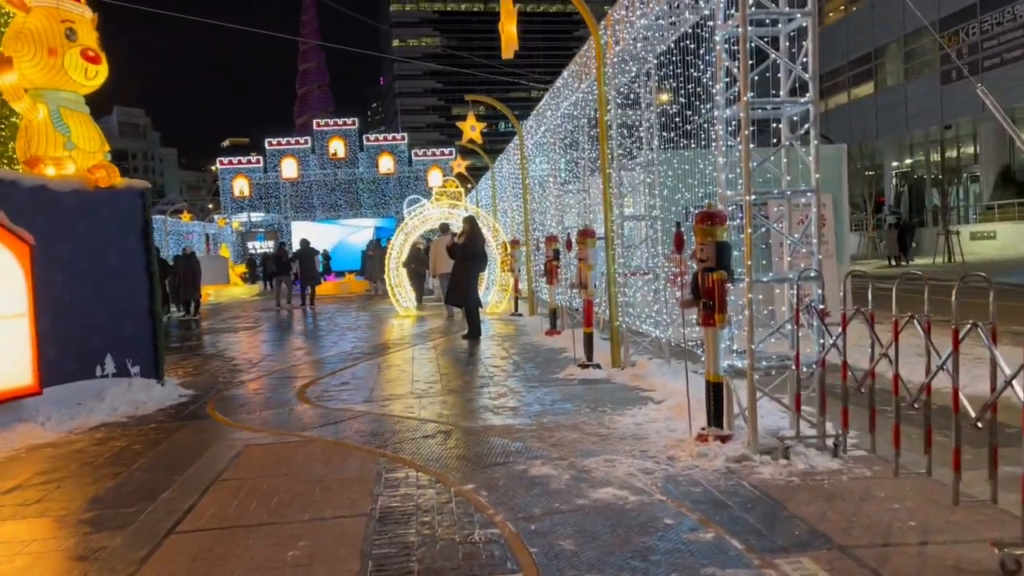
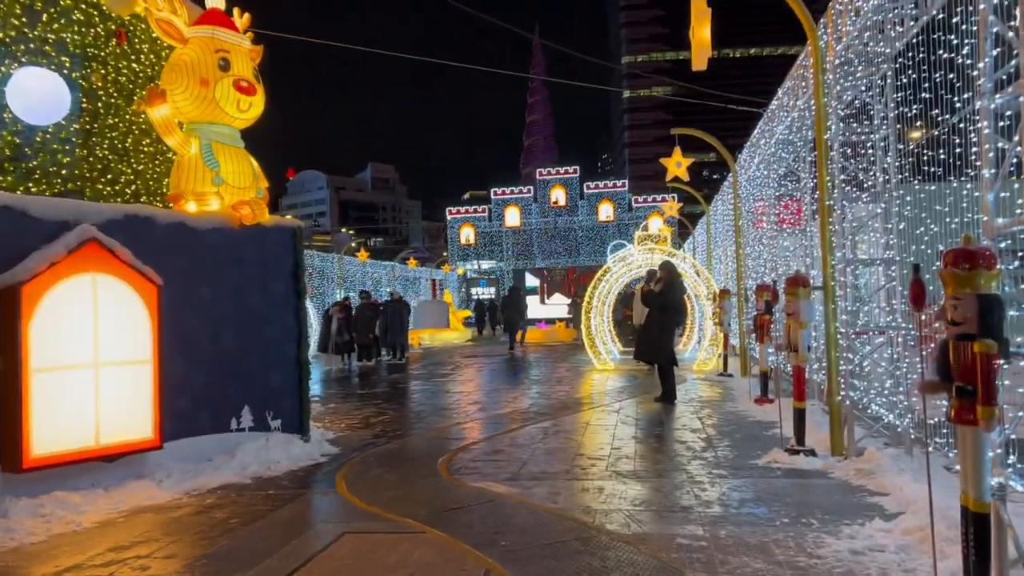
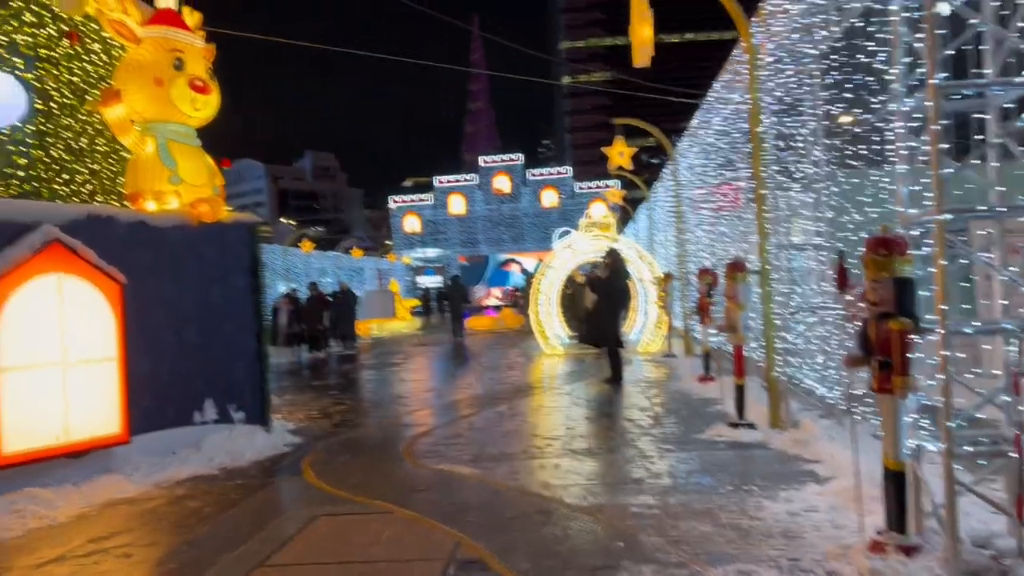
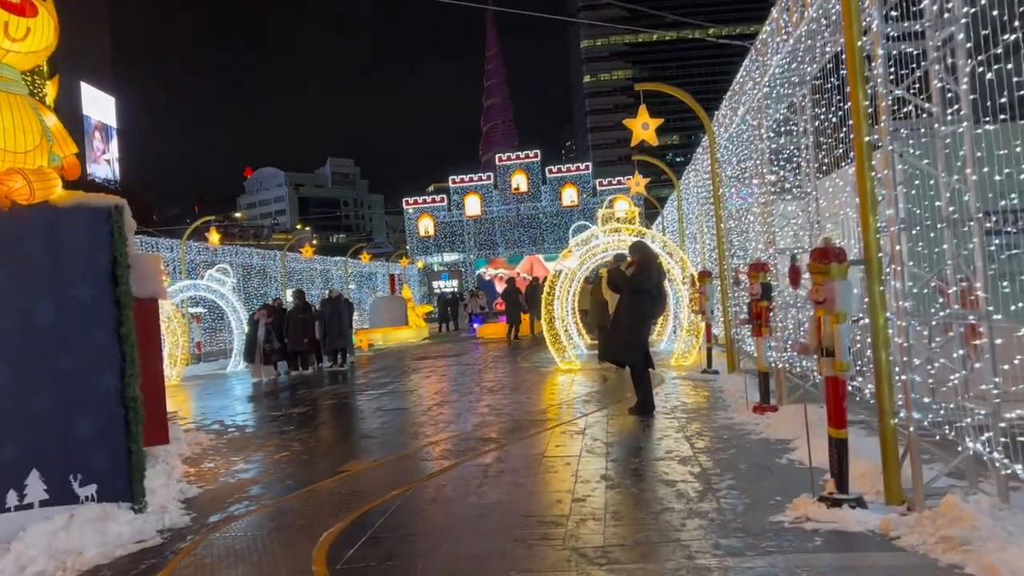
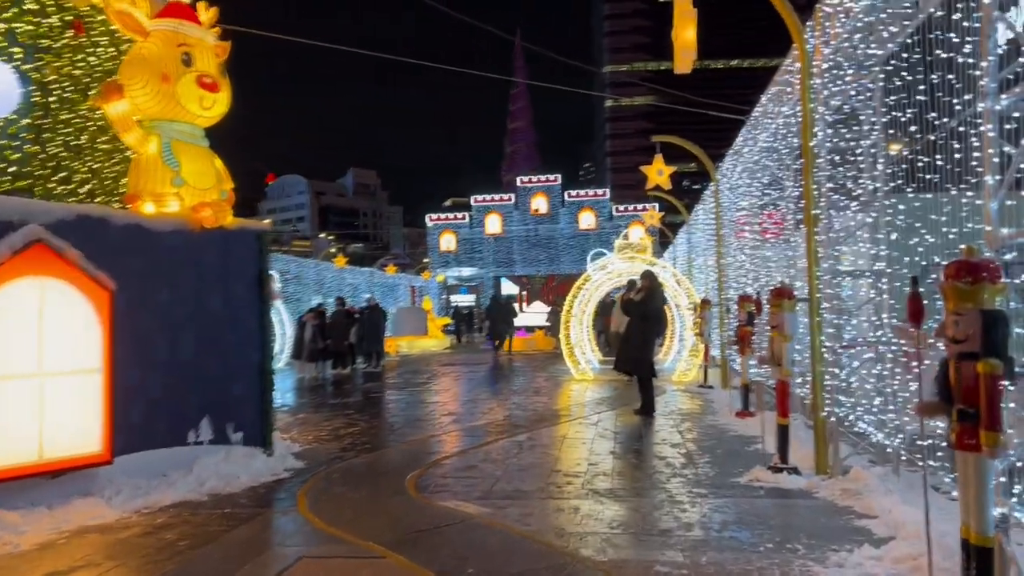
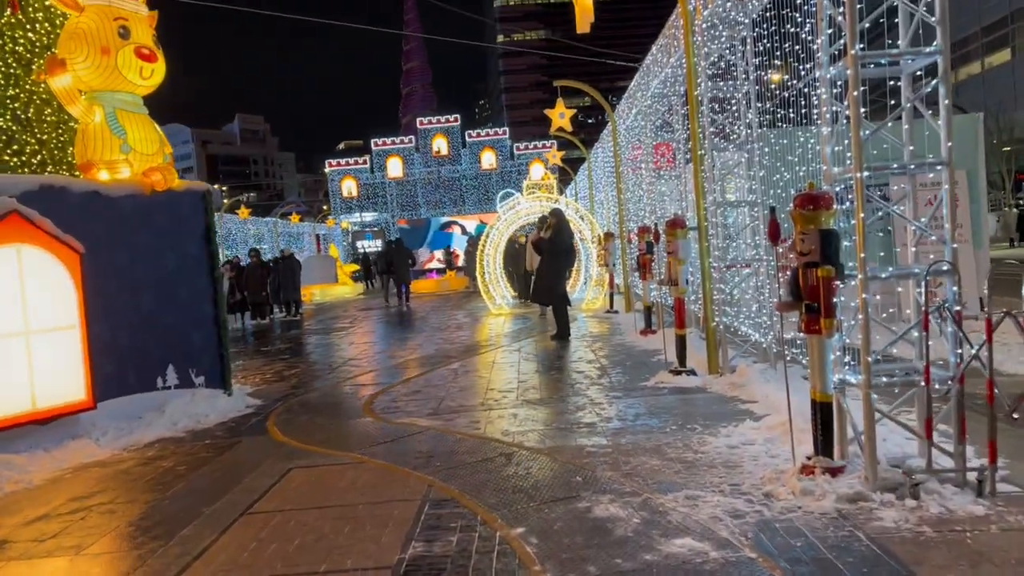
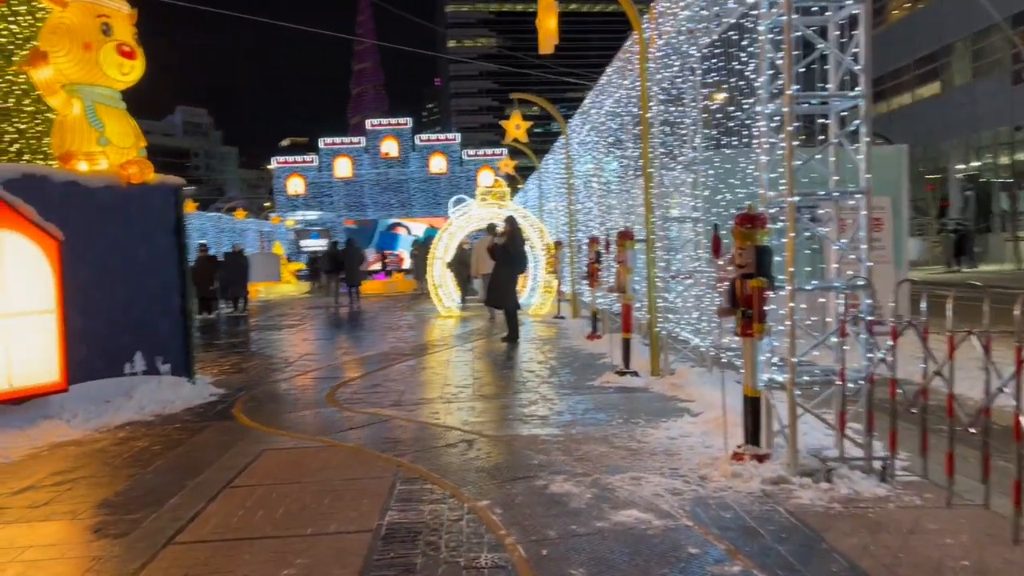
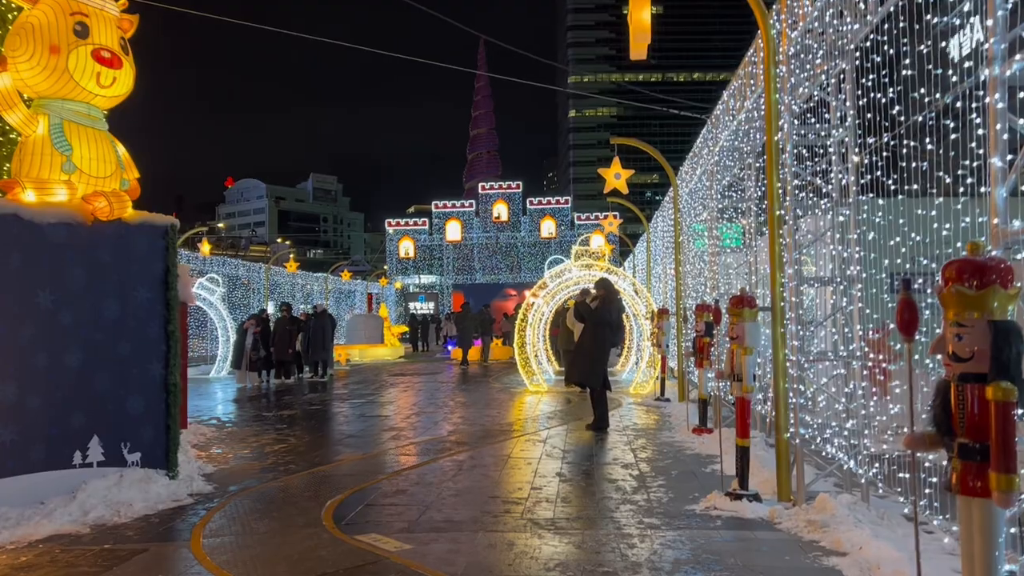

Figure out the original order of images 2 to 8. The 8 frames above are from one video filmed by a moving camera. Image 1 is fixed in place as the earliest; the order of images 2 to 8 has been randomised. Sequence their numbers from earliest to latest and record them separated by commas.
7, 6, 3, 2, 5, 8, 4
